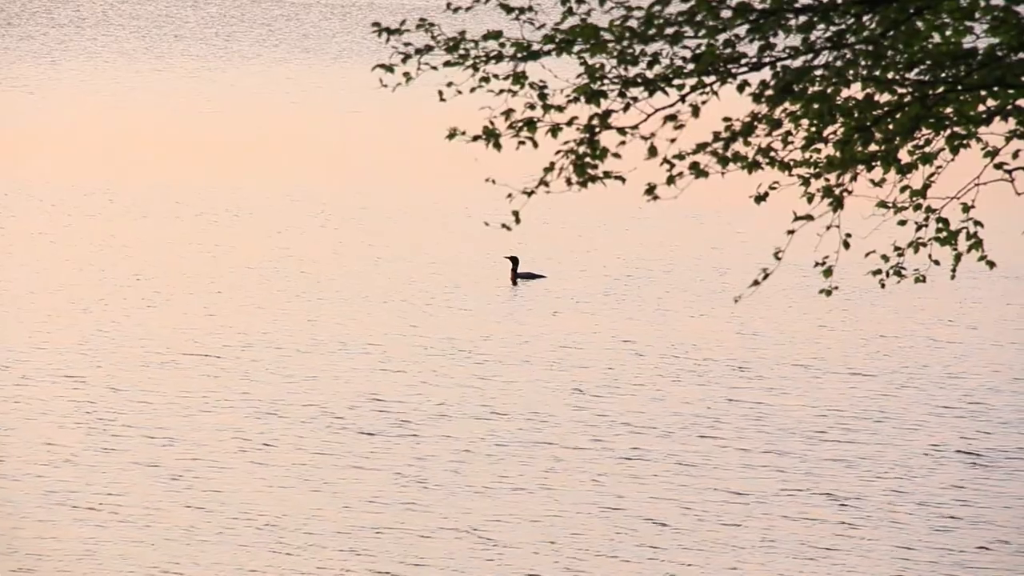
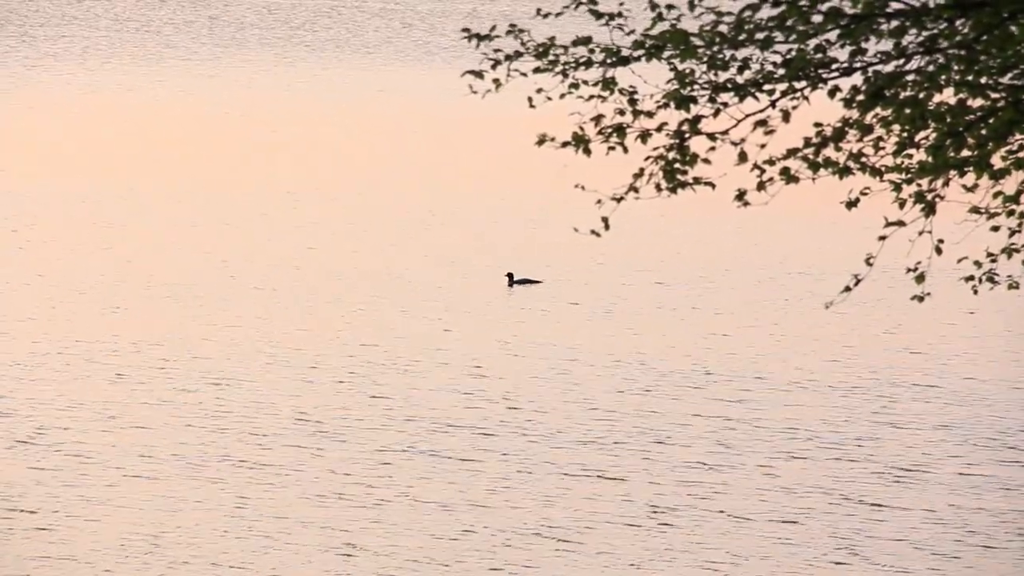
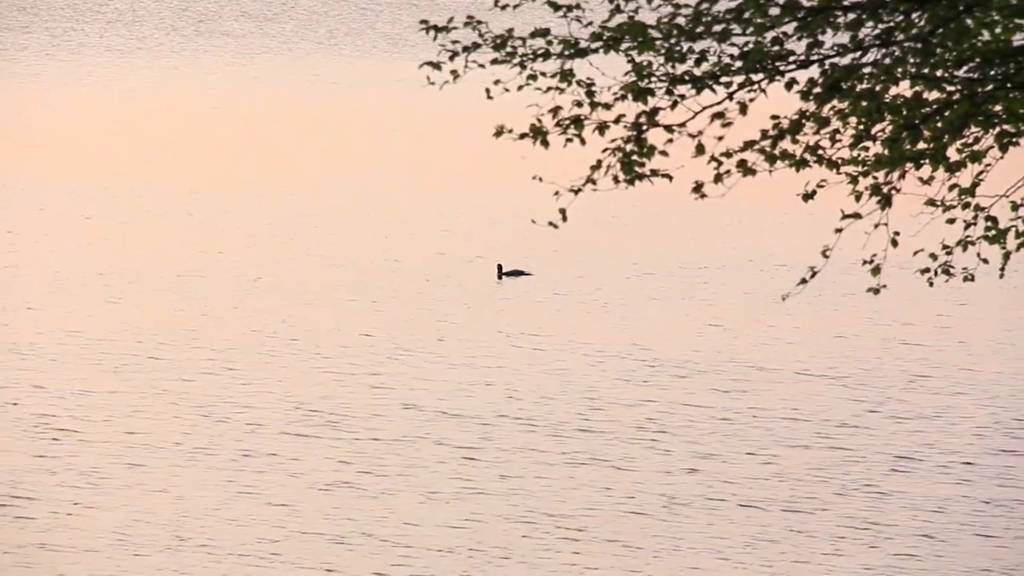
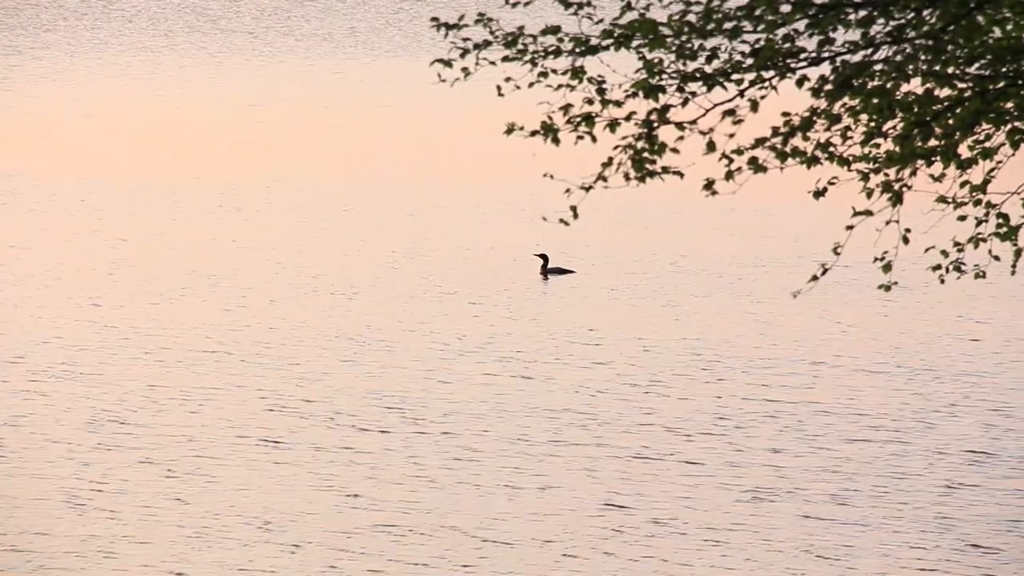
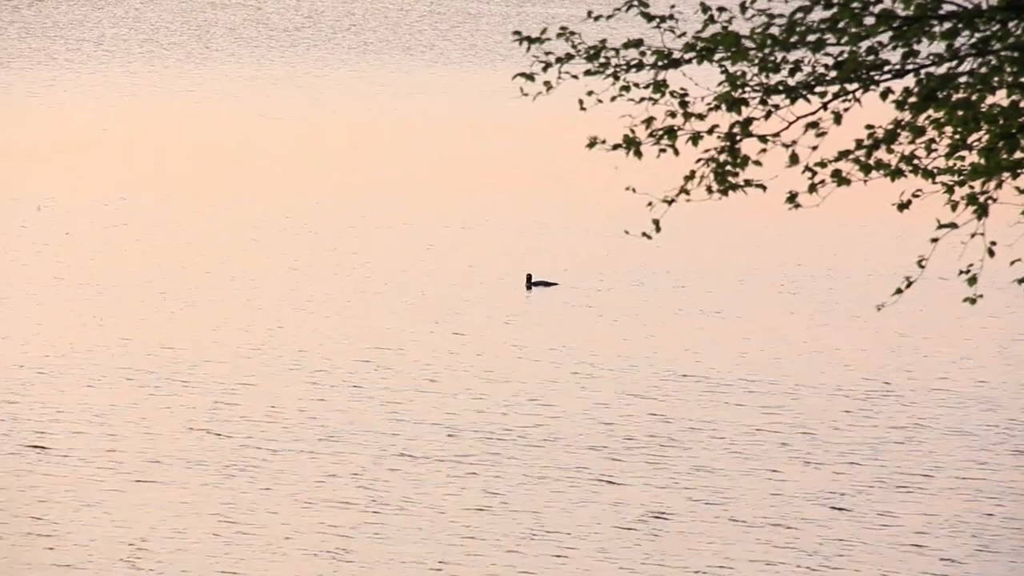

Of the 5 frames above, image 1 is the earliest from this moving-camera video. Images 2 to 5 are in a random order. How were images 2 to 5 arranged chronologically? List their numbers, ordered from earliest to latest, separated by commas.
4, 3, 2, 5
